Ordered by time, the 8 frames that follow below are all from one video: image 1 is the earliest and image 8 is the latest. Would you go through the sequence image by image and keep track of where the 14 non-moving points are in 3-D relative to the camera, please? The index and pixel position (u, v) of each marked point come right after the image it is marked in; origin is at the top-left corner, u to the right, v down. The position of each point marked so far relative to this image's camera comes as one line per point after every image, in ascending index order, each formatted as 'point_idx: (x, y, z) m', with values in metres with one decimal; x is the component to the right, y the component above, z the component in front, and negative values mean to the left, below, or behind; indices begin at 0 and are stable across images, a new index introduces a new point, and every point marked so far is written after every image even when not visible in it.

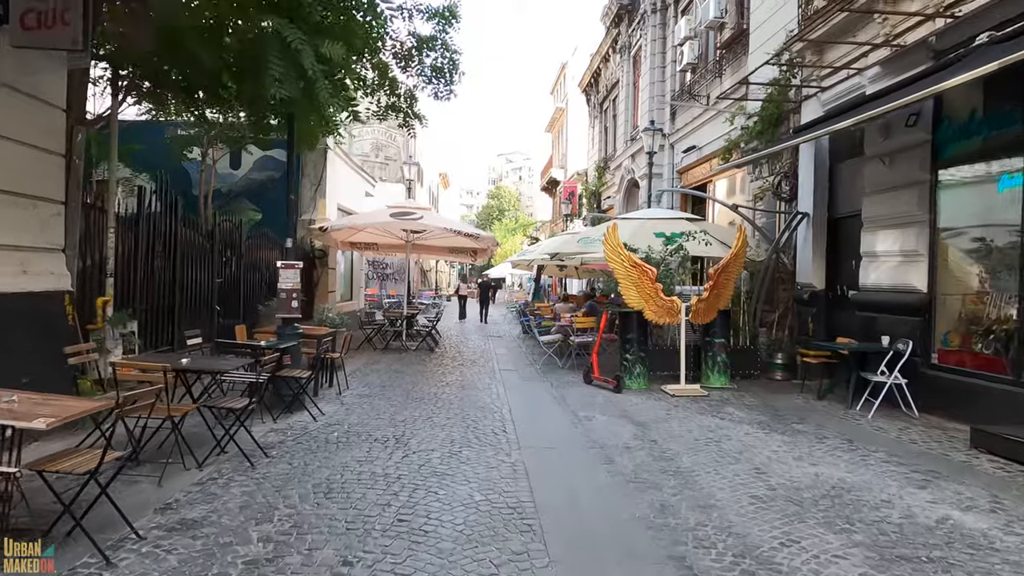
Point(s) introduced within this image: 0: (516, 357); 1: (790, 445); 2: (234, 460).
0: (+0.1, -1.5, +14.0) m
1: (+2.7, -1.5, +6.5) m
2: (-2.3, -1.4, +5.4) m
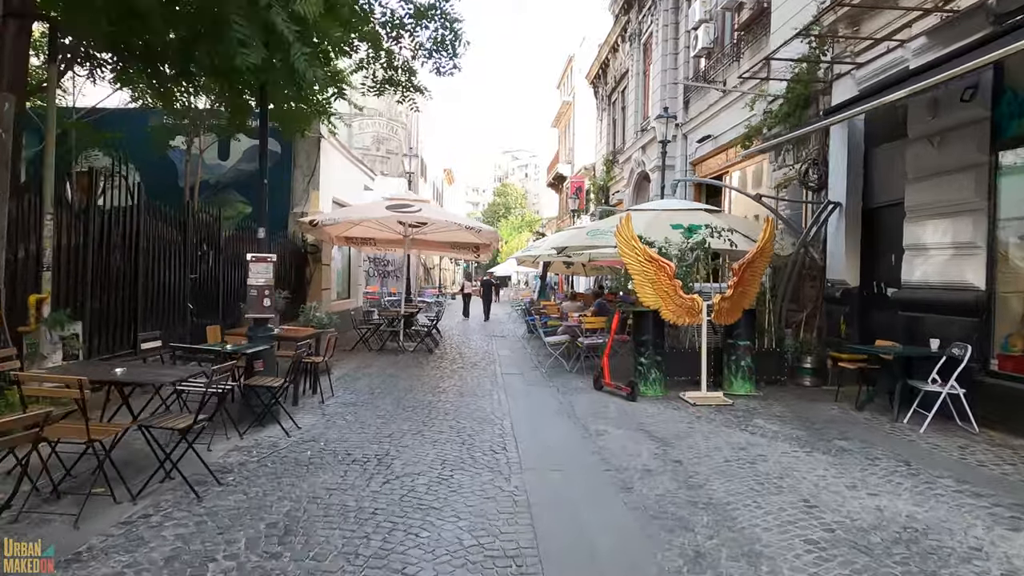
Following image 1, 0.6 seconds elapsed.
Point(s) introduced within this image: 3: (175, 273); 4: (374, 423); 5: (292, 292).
0: (+0.2, -1.4, +13.1) m
1: (+2.7, -1.5, +5.5) m
2: (-2.3, -1.4, +4.5) m
3: (-4.4, +0.2, +8.7) m
4: (-1.5, -1.4, +7.1) m
5: (-4.7, -0.2, +13.9) m
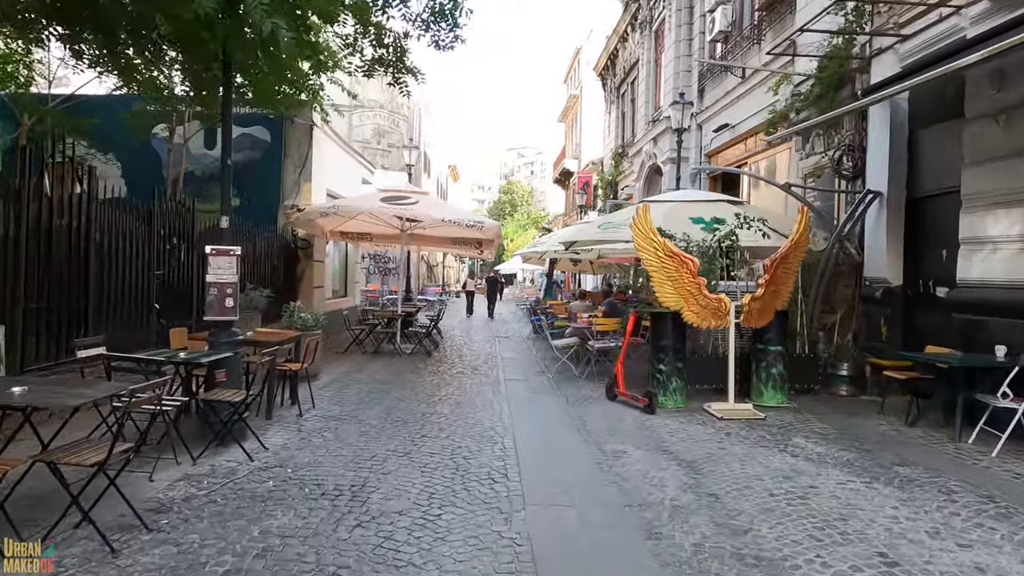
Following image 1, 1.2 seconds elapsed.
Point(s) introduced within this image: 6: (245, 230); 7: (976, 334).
0: (+0.3, -1.4, +12.1) m
1: (+2.7, -1.5, +4.6) m
2: (-2.3, -1.4, +3.6) m
3: (-4.4, +0.2, +7.8) m
4: (-1.5, -1.4, +6.1) m
5: (-4.6, -0.2, +13.0) m
6: (-4.7, +1.0, +11.7) m
7: (+5.1, -0.5, +7.3) m
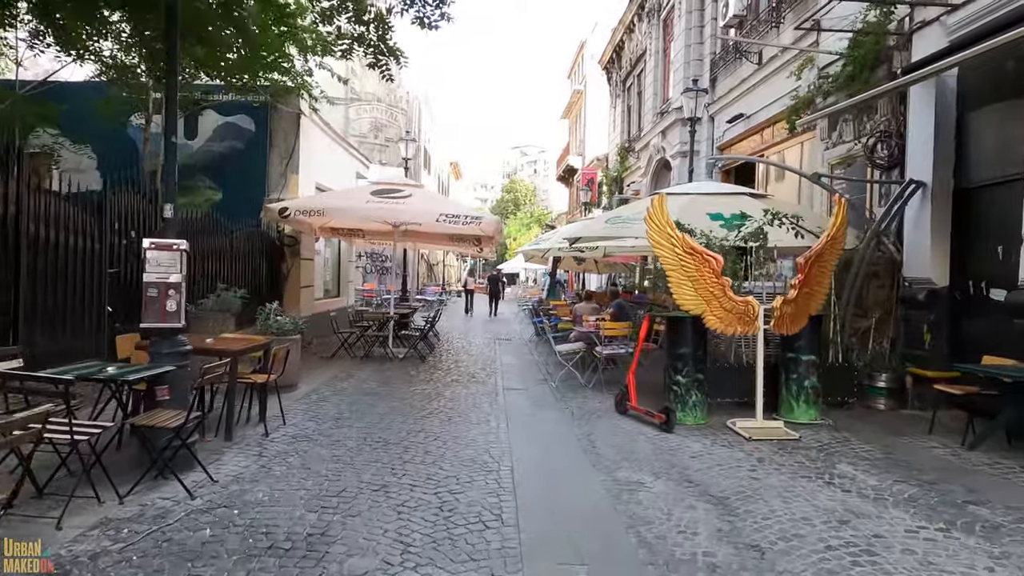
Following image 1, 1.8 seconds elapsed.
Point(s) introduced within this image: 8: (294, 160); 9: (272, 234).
0: (+0.3, -1.4, +11.2) m
1: (+2.7, -1.5, +3.6) m
2: (-2.3, -1.4, +2.7) m
3: (-4.4, +0.2, +6.9) m
4: (-1.5, -1.4, +5.2) m
5: (-4.6, -0.2, +12.1) m
6: (-4.7, +1.0, +10.8) m
7: (+5.0, -0.5, +6.3) m
8: (-4.4, +2.6, +13.4) m
9: (-4.7, +1.0, +12.9) m
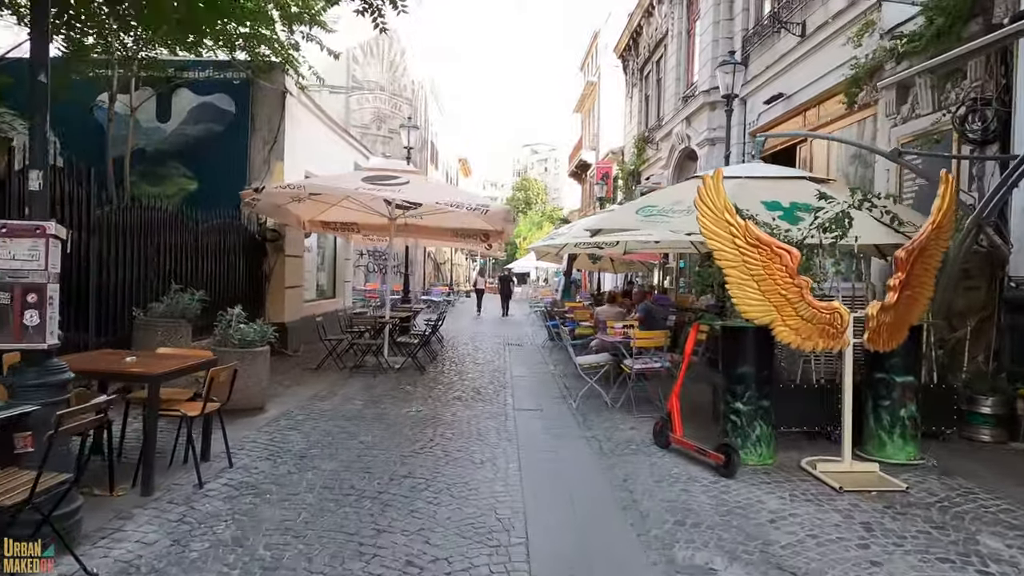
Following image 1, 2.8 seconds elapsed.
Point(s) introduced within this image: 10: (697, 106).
0: (+0.4, -1.4, +9.7) m
1: (+2.8, -1.5, +2.0) m
2: (-2.3, -1.4, +1.2) m
3: (-4.3, +0.2, +5.4) m
4: (-1.4, -1.4, +3.7) m
5: (-4.4, -0.2, +10.6) m
6: (-4.5, +1.0, +9.3) m
7: (+5.2, -0.5, +4.7) m
8: (-4.2, +2.6, +11.9) m
9: (-4.5, +1.0, +11.4) m
10: (+4.8, +4.7, +17.4) m
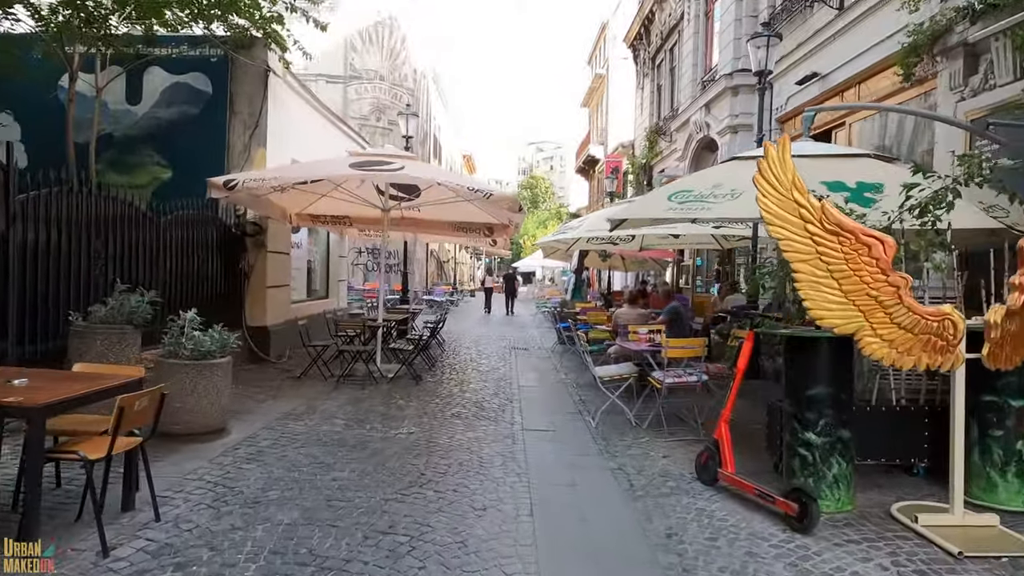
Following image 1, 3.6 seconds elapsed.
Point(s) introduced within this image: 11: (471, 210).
0: (+0.5, -1.4, +8.4) m
1: (+2.8, -1.5, +0.8) m
2: (-2.2, -1.4, 0.0) m
3: (-4.2, +0.2, +4.3) m
4: (-1.3, -1.4, +2.5) m
5: (-4.3, -0.2, +9.4) m
6: (-4.4, +1.0, +8.1) m
7: (+5.2, -0.5, +3.5) m
8: (-4.1, +2.6, +10.8) m
9: (-4.4, +1.0, +10.3) m
10: (+5.0, +4.8, +16.1) m
11: (-0.7, +1.3, +11.0) m
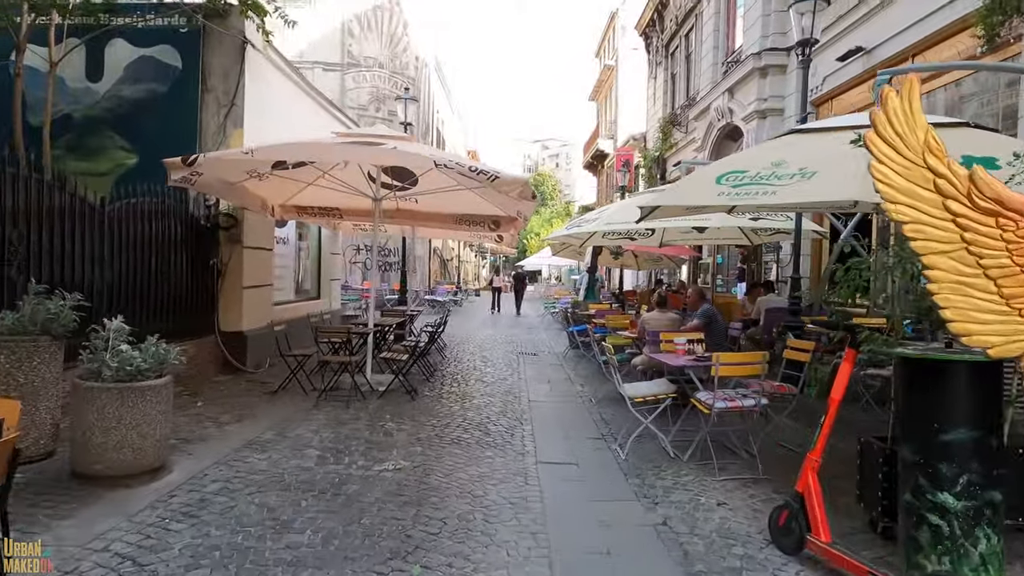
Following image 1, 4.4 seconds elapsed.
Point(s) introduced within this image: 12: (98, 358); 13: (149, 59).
0: (+0.7, -1.4, +7.2) m
1: (+2.8, -1.6, -0.5) m
2: (-2.2, -1.4, -1.2) m
3: (-4.1, +0.2, +3.0) m
4: (-1.3, -1.5, +1.3) m
5: (-4.2, -0.2, +8.2) m
6: (-4.3, +1.0, +6.9) m
7: (+5.3, -0.6, +2.2) m
8: (-3.9, +2.6, +9.5) m
9: (-4.2, +1.0, +9.0) m
10: (+5.1, +4.8, +14.8) m
11: (-0.5, +1.3, +9.8) m
12: (-2.8, -0.5, +4.7) m
13: (-5.2, +3.3, +9.6) m
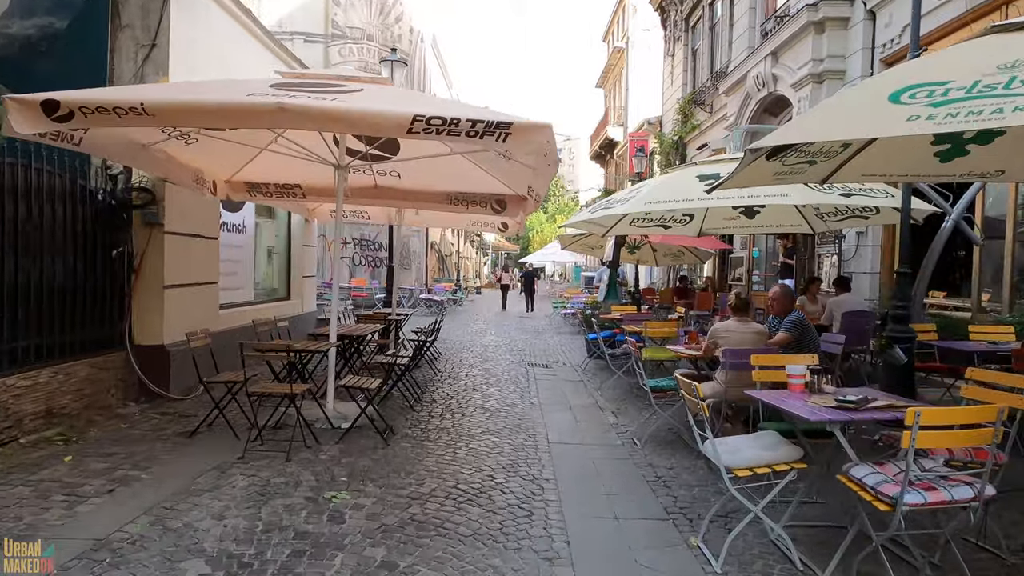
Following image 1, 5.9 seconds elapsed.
0: (+0.8, -1.4, +4.9) m
1: (+2.9, -1.6, -2.8) m
2: (-2.1, -1.5, -3.6) m
3: (-4.0, +0.2, +0.7) m
4: (-1.2, -1.5, -1.1) m
5: (-4.1, -0.2, +5.9) m
6: (-4.2, +1.0, +4.6) m
7: (+5.4, -0.6, -0.2) m
8: (-3.8, +2.6, +7.2) m
9: (-4.1, +1.0, +6.7) m
10: (+5.3, +4.8, +12.5) m
11: (-0.4, +1.3, +7.4) m
12: (-2.7, -0.5, +2.4) m
13: (-5.1, +3.3, +7.3) m
